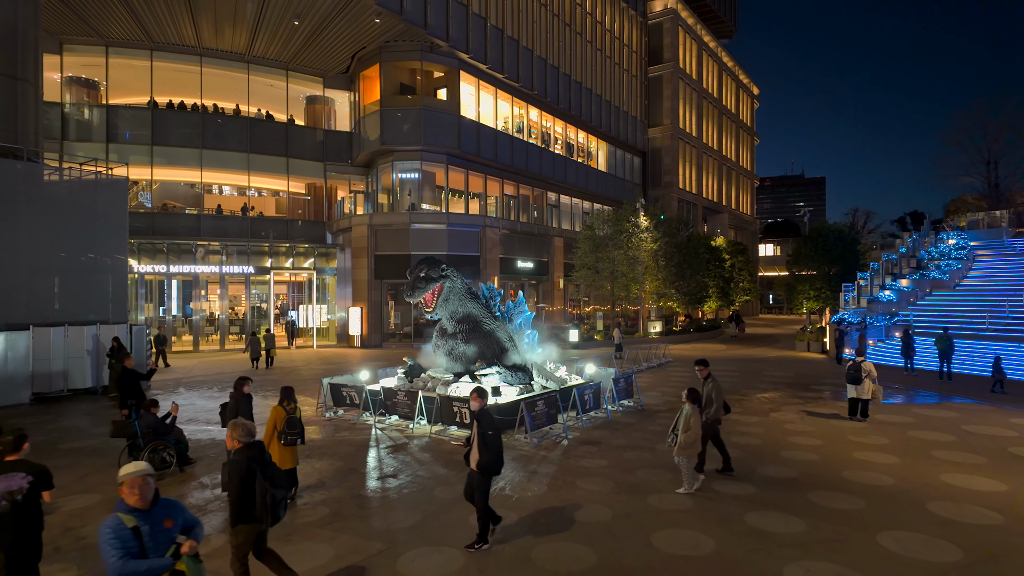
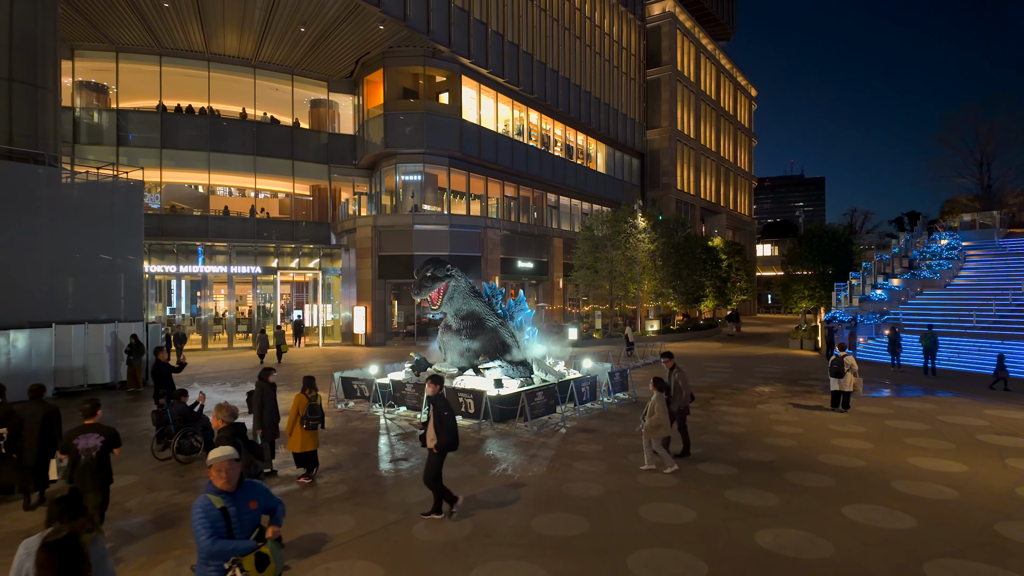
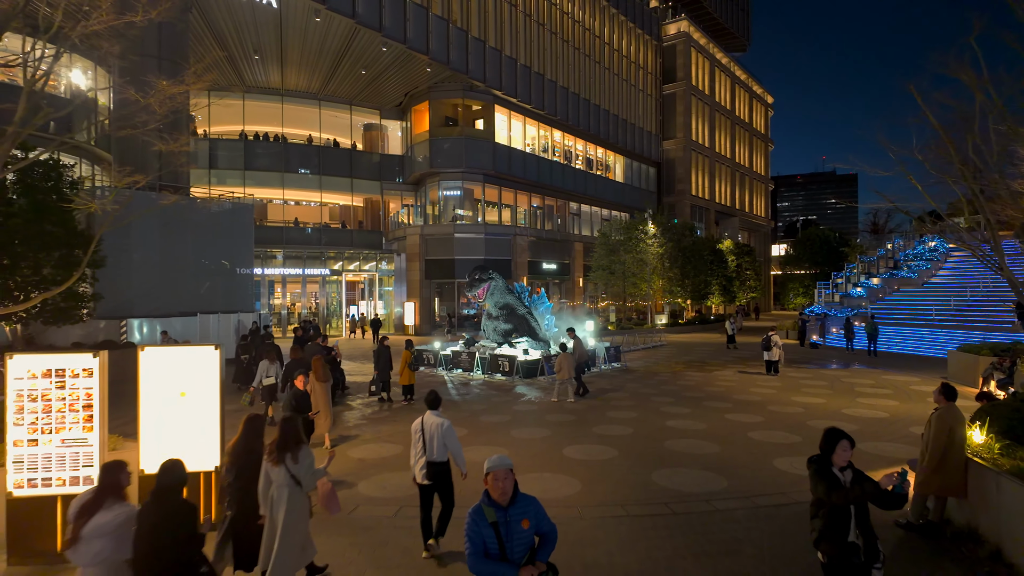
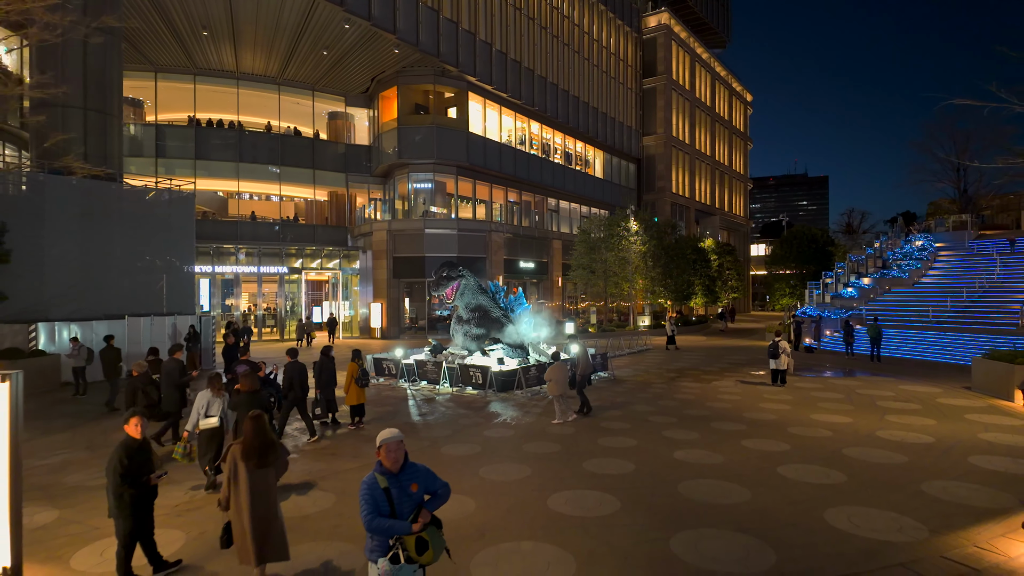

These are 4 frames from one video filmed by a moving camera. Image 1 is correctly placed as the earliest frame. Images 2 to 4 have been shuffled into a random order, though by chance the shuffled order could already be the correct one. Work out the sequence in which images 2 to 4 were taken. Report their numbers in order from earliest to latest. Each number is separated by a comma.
2, 4, 3
